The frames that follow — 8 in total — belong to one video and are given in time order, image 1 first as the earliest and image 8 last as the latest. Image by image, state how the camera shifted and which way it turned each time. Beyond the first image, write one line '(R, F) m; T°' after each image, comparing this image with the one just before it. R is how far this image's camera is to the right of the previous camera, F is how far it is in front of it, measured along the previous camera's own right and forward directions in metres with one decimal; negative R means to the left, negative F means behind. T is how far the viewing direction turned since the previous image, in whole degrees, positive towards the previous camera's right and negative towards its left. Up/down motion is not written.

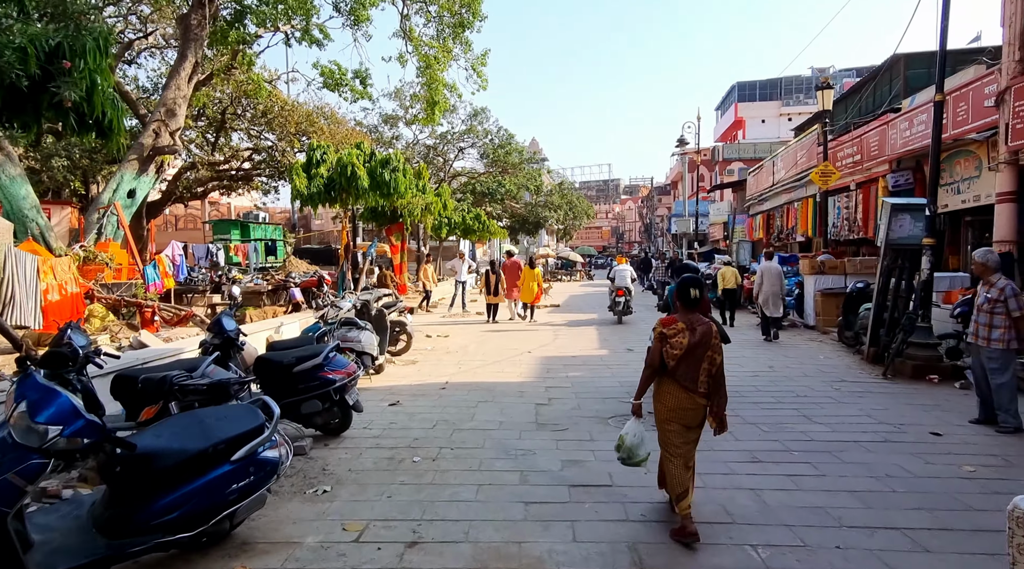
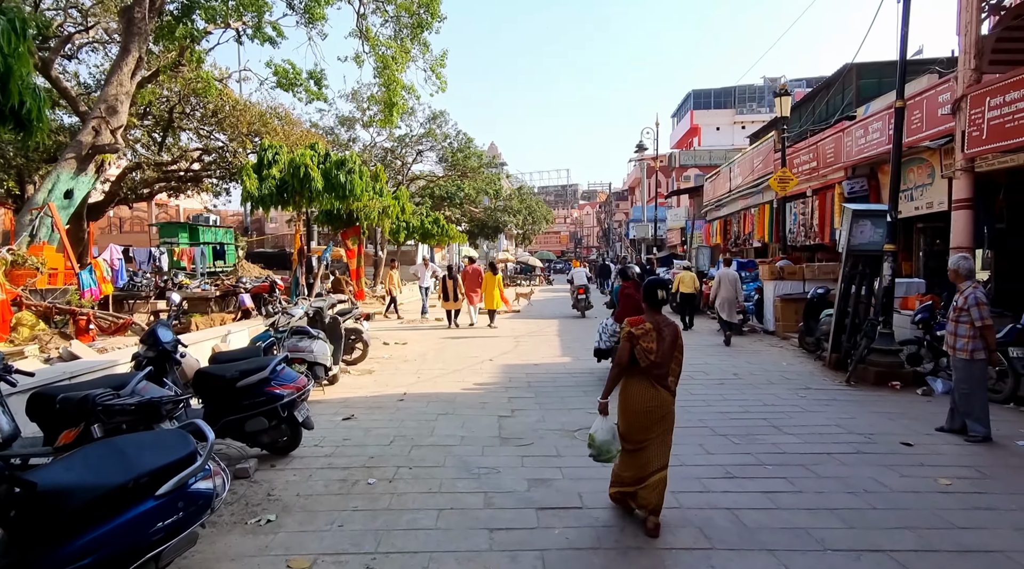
(0.0, +0.3) m; +3°
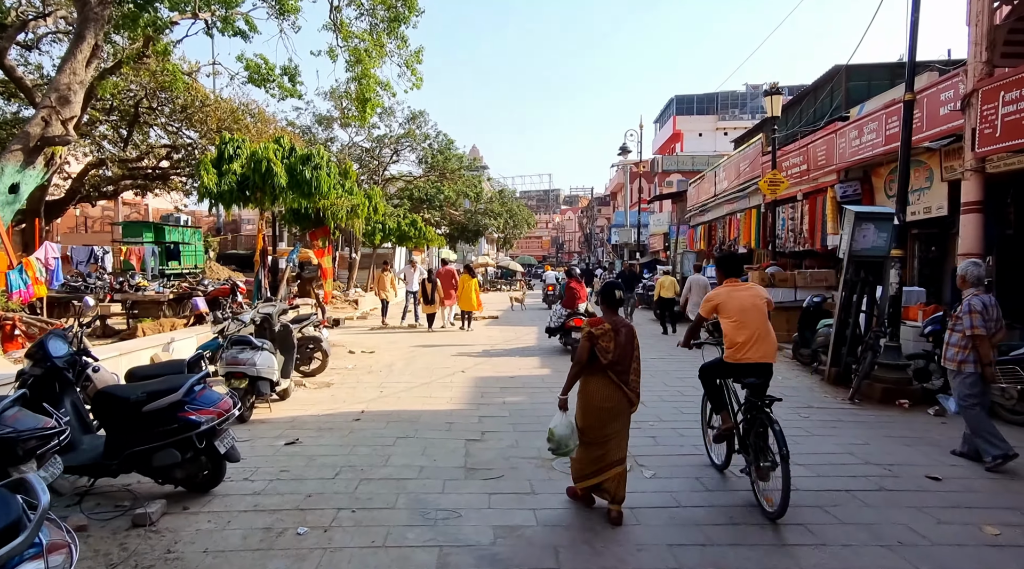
(+0.1, +0.8) m; +1°
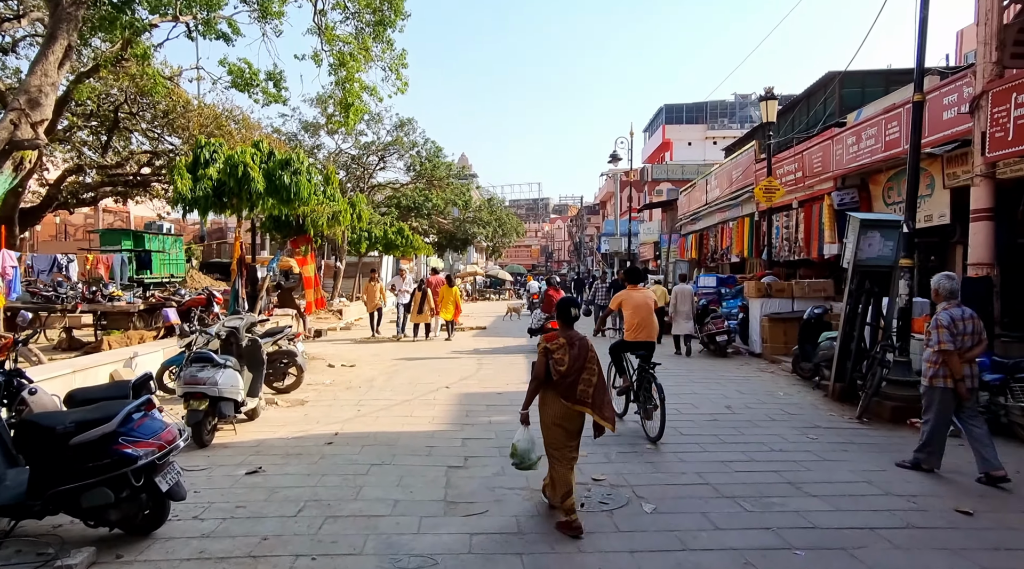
(0.0, +0.5) m; +1°
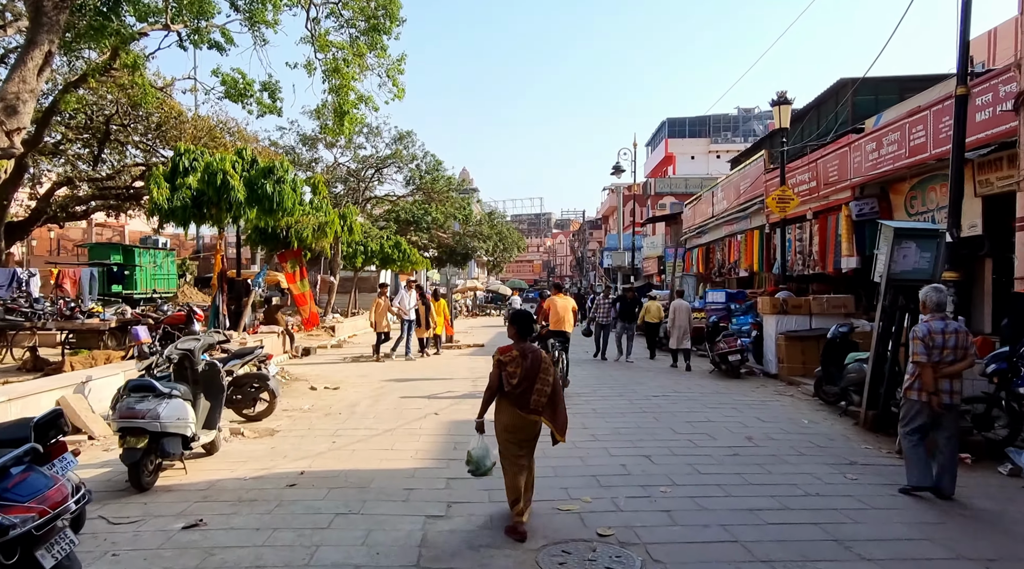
(+0.1, +0.8) m; 0°
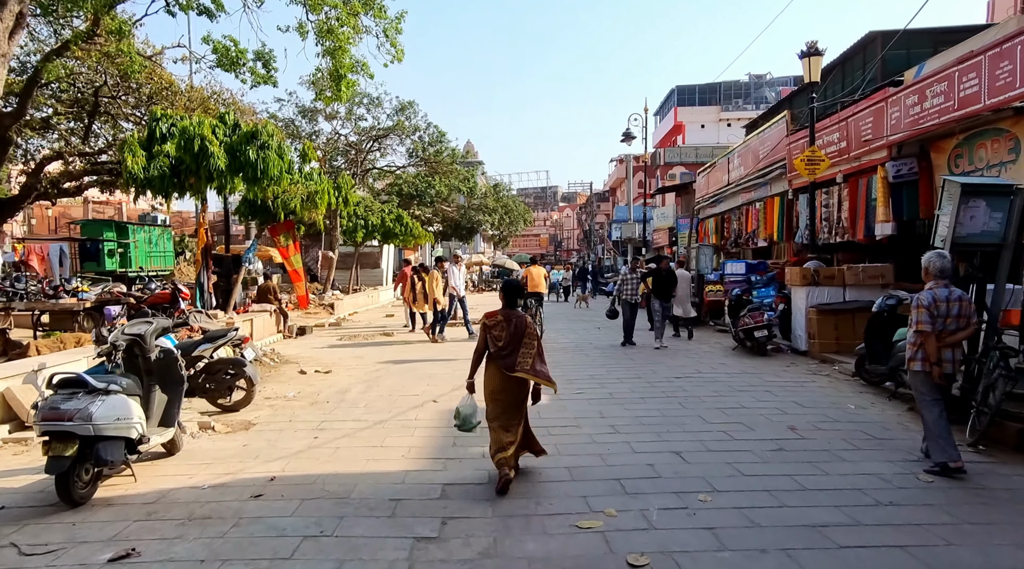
(0.0, +1.0) m; -1°
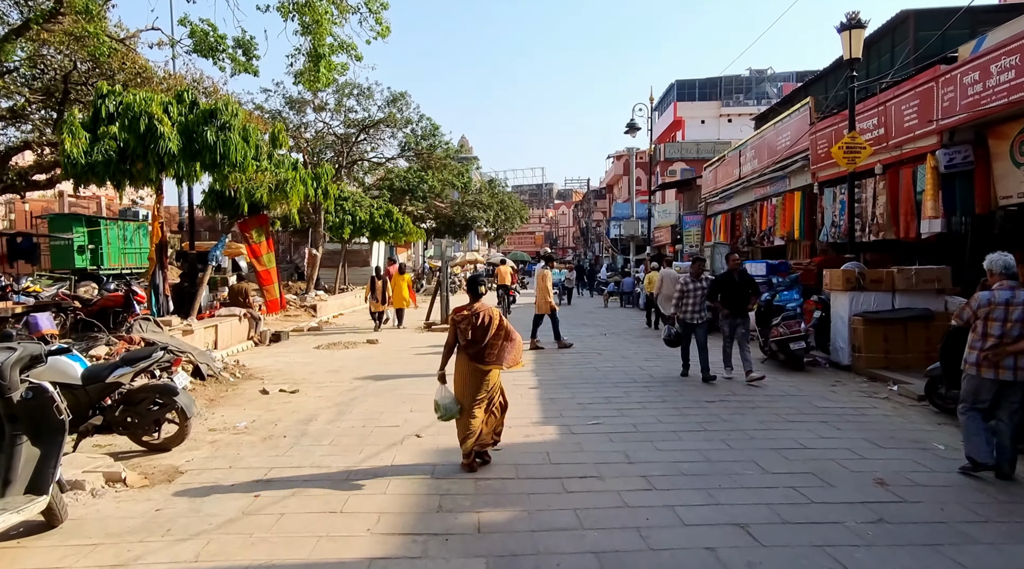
(-0.1, +1.5) m; 0°
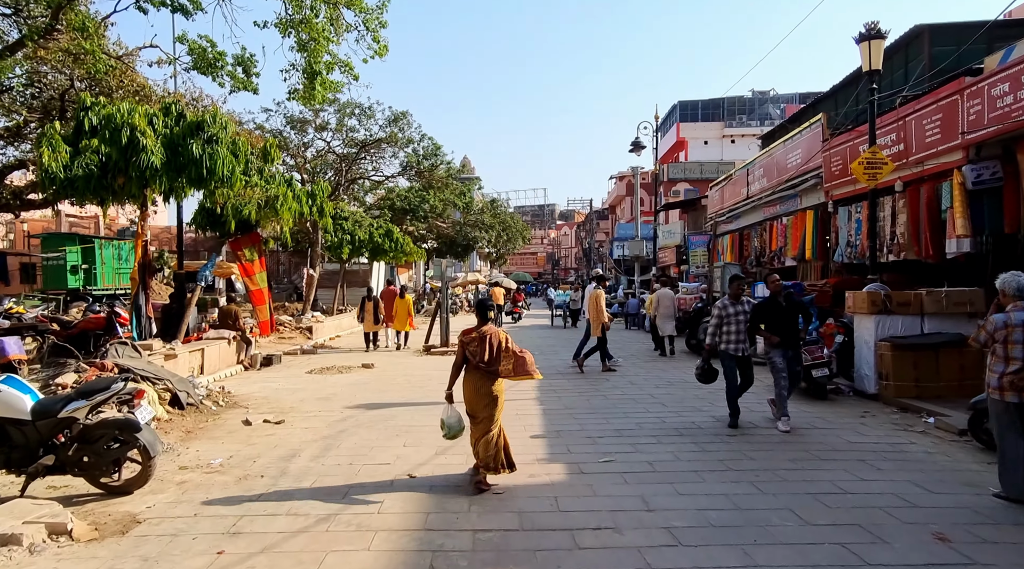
(0.0, +0.6) m; 0°
